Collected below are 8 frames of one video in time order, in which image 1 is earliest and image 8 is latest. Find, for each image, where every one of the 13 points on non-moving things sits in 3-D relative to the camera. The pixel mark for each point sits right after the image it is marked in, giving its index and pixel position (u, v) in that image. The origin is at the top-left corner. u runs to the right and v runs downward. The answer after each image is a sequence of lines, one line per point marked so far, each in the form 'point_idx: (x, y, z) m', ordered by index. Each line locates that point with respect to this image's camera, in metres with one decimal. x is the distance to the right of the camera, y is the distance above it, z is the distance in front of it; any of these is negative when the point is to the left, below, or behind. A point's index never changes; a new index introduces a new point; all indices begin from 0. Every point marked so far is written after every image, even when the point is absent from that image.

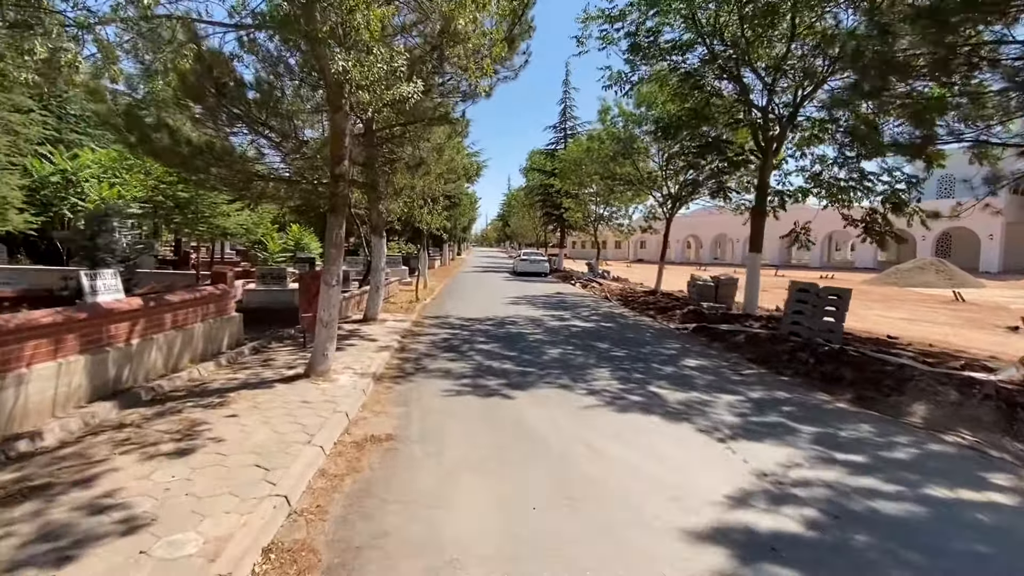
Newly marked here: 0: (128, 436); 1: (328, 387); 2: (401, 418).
0: (-3.6, -1.4, +4.8) m
1: (-2.4, -1.3, +6.6) m
2: (-1.3, -1.5, +5.9) m
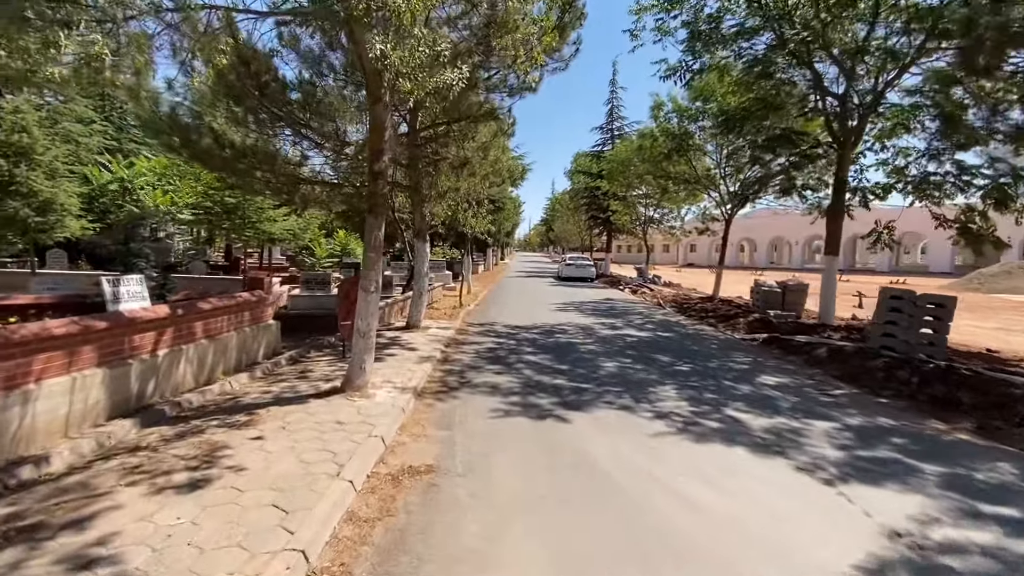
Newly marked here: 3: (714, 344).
0: (-3.1, -1.5, +4.3) m
1: (-1.7, -1.4, +6.0) m
2: (-0.7, -1.6, +5.2) m
3: (+4.9, -1.4, +12.3) m
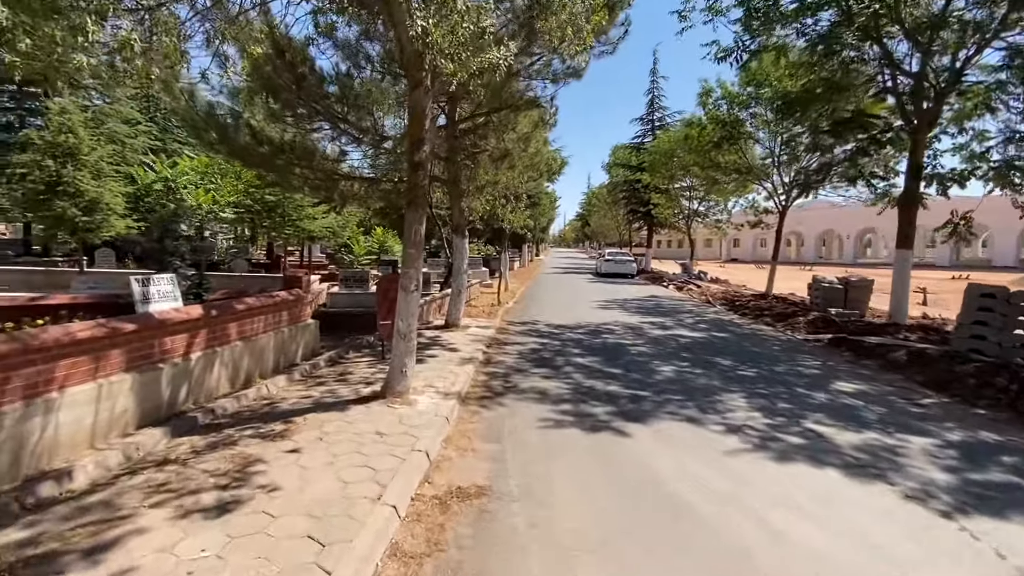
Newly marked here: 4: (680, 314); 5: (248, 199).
0: (-2.6, -1.5, +3.9) m
1: (-1.1, -1.3, +5.5) m
2: (-0.2, -1.6, +4.7) m
3: (+5.9, -1.3, +11.4) m
4: (+5.4, -0.8, +16.6) m
5: (-8.6, +2.9, +16.6) m
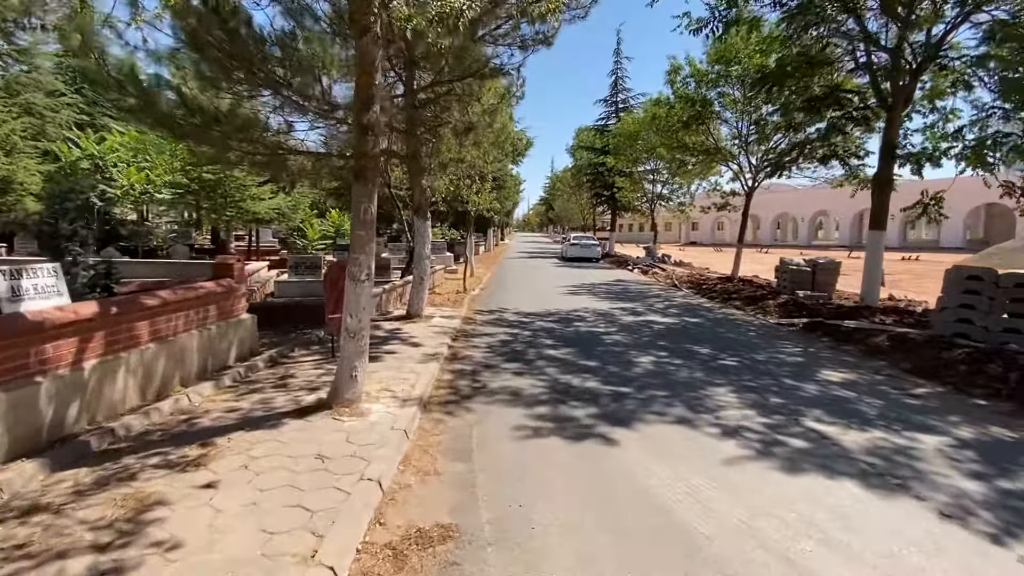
0: (-2.8, -1.4, +3.0) m
1: (-1.4, -1.3, +4.7) m
2: (-0.4, -1.5, +3.9) m
3: (+5.2, -0.9, +11.0) m
4: (+4.4, -0.3, +16.1) m
5: (-9.7, +3.3, +15.1) m
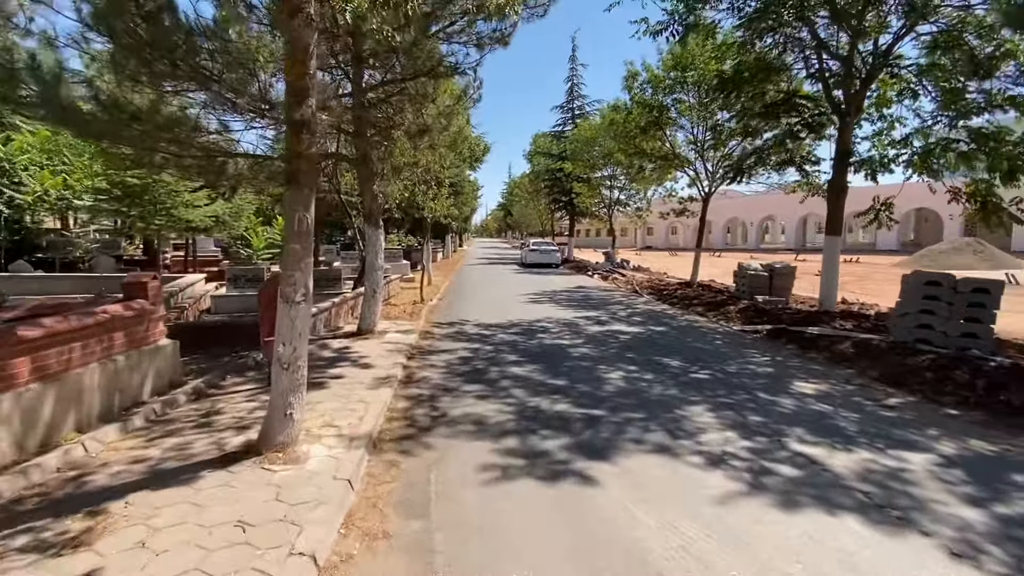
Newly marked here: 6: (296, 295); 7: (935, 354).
0: (-2.9, -1.6, +2.1) m
1: (-1.7, -1.4, +3.9) m
2: (-0.6, -1.7, +3.2) m
3: (+4.4, -1.1, +10.8) m
4: (+3.1, -0.5, +15.8) m
5: (-10.9, +2.8, +13.7) m
6: (-1.8, 0.0, +4.4) m
7: (+6.6, -1.0, +8.0) m
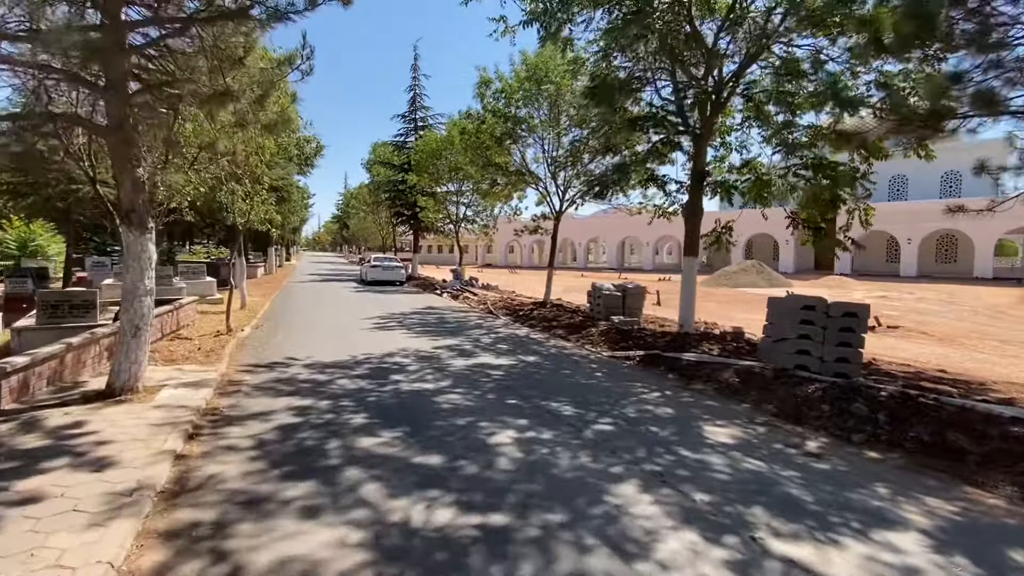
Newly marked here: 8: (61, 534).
0: (-2.7, -1.8, -0.9) m
1: (-2.1, -1.7, +1.2) m
2: (-0.8, -1.9, +0.9) m
3: (+1.6, -1.6, +9.6) m
4: (-1.1, -1.2, +14.0) m
5: (-13.8, +2.3, +7.8) m
6: (-2.3, -0.3, +1.6) m
7: (+4.6, -1.4, +7.6) m
8: (-2.9, -1.6, +3.3) m
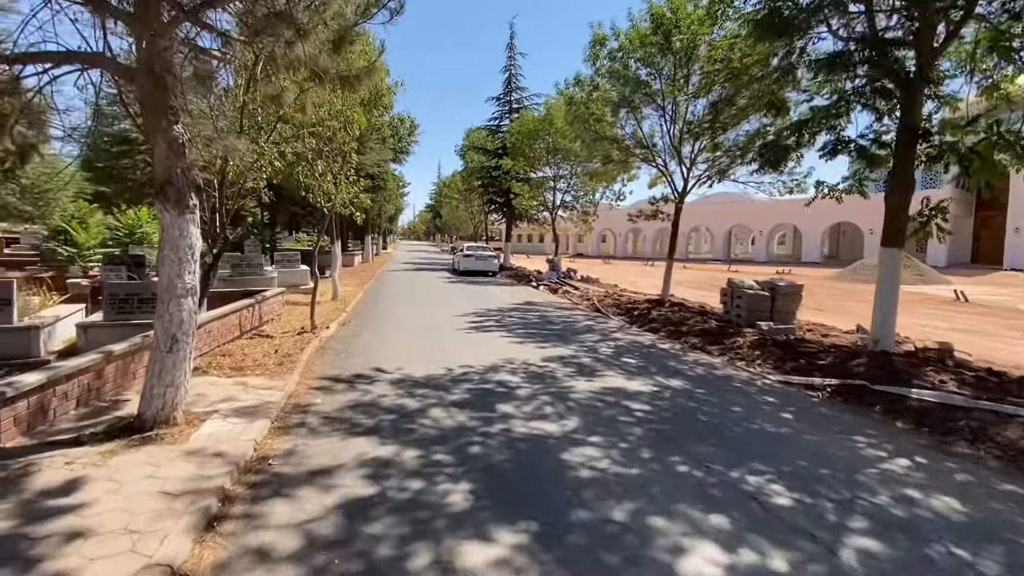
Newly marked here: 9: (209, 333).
0: (-2.4, -2.0, -2.8) m
1: (-1.5, -1.8, -0.8) m
2: (-0.3, -2.1, -1.3) m
3: (+3.6, -1.6, +6.9) m
4: (+1.6, -1.1, +11.7) m
5: (-11.9, +2.5, +7.6) m
6: (-1.6, -0.4, -0.4) m
7: (+6.2, -1.6, +4.4) m
8: (-2.0, -1.6, +1.5) m
9: (-4.8, -0.7, +8.2) m
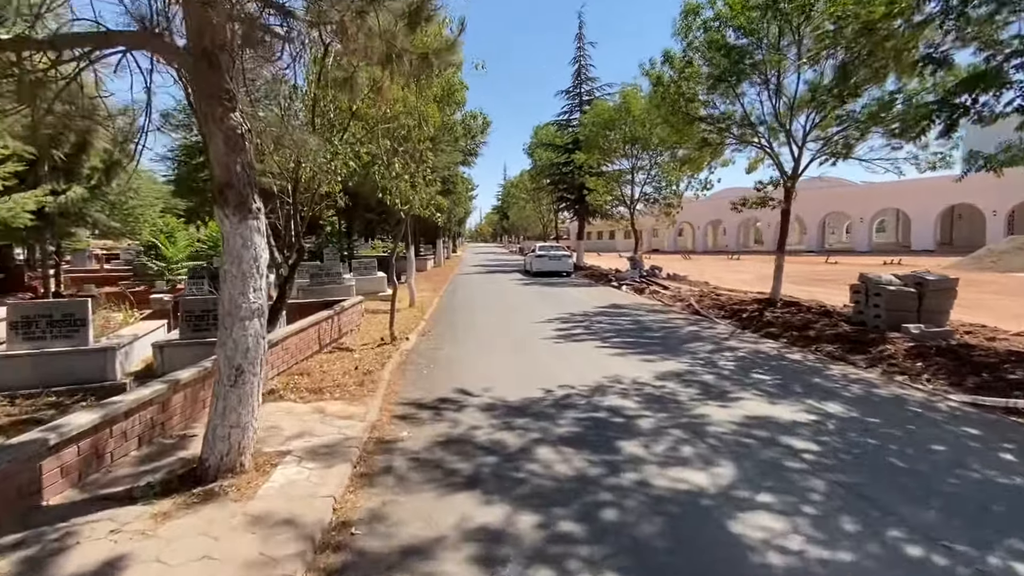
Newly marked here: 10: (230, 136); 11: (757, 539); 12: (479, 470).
0: (-2.4, -2.2, -3.6) m
1: (-1.1, -2.0, -1.8) m
2: (0.0, -2.2, -2.5) m
3: (+4.9, -1.6, +5.1) m
4: (+3.6, -1.1, +10.2) m
5: (-10.5, +2.1, +7.9) m
6: (-1.3, -0.6, -1.3) m
7: (+7.1, -1.5, +2.4) m
8: (-1.3, -1.8, +0.5) m
9: (-3.3, -0.9, +7.5) m
10: (-2.2, +1.2, +4.0) m
11: (+1.7, -1.7, +3.5) m
12: (-0.3, -1.6, +4.5) m
